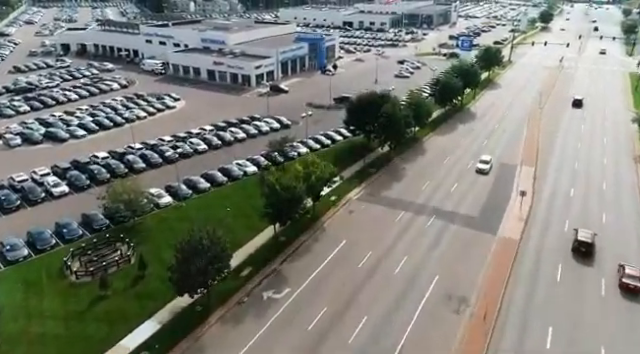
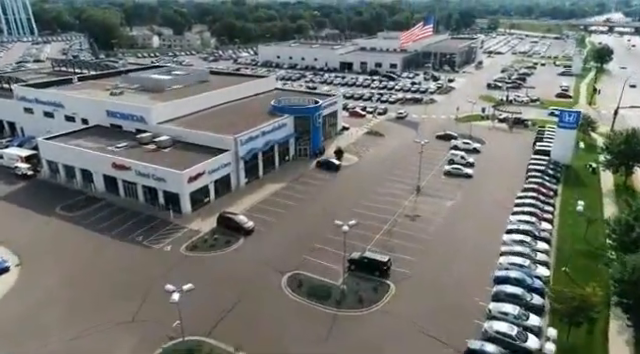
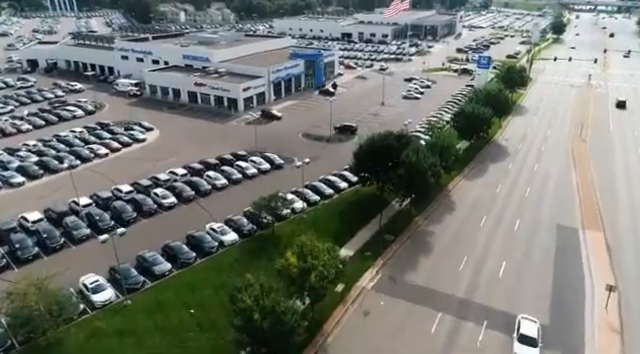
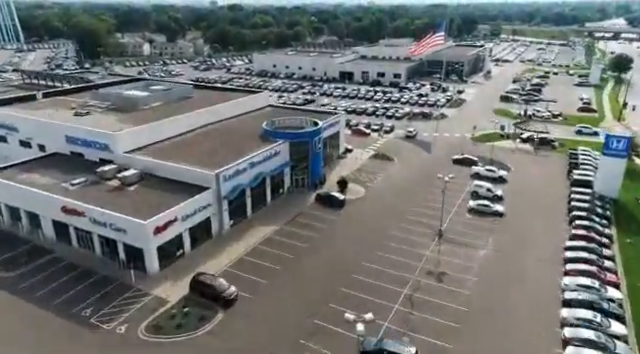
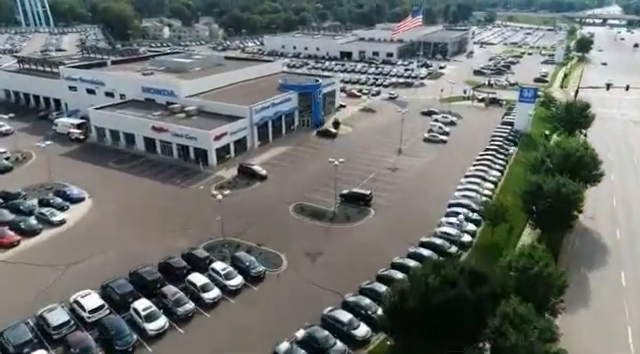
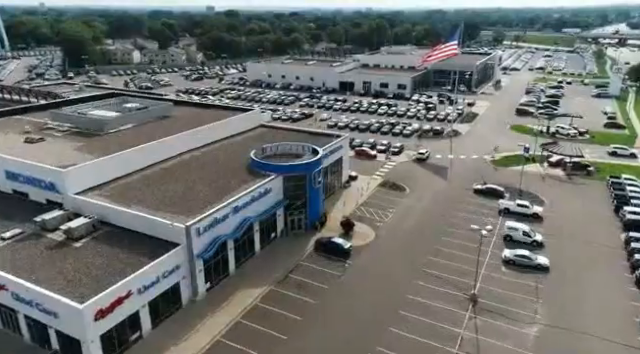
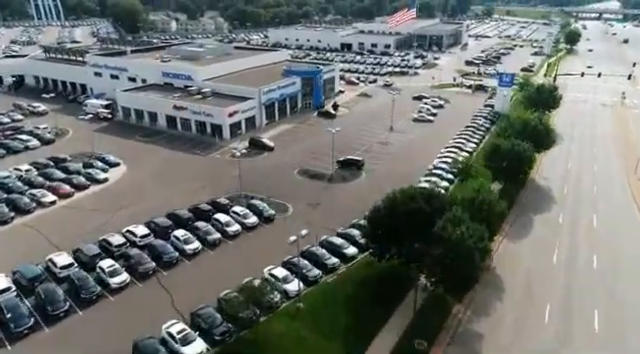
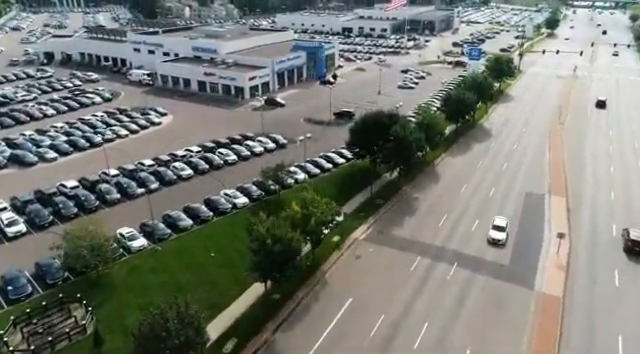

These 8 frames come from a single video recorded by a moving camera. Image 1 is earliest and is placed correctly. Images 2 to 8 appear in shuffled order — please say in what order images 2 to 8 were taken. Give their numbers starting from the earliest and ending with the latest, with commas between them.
8, 3, 7, 5, 2, 4, 6
